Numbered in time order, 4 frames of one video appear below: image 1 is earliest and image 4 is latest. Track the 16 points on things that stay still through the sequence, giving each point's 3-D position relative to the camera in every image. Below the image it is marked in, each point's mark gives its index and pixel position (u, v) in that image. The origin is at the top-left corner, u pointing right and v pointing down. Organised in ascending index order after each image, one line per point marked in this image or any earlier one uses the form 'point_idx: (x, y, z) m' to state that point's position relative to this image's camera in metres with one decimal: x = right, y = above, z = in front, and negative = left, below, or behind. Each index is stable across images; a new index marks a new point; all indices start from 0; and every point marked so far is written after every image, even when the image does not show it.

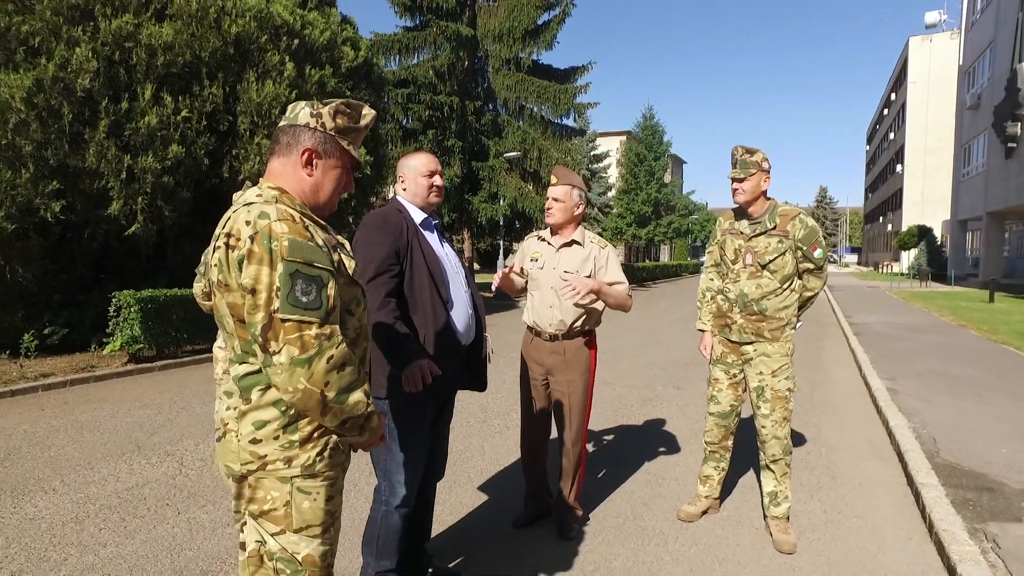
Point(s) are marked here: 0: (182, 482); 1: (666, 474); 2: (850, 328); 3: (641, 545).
0: (-2.2, -1.3, +4.4) m
1: (+1.1, -1.3, +4.7) m
2: (+6.8, -0.8, +13.3) m
3: (+0.7, -1.4, +3.6) m
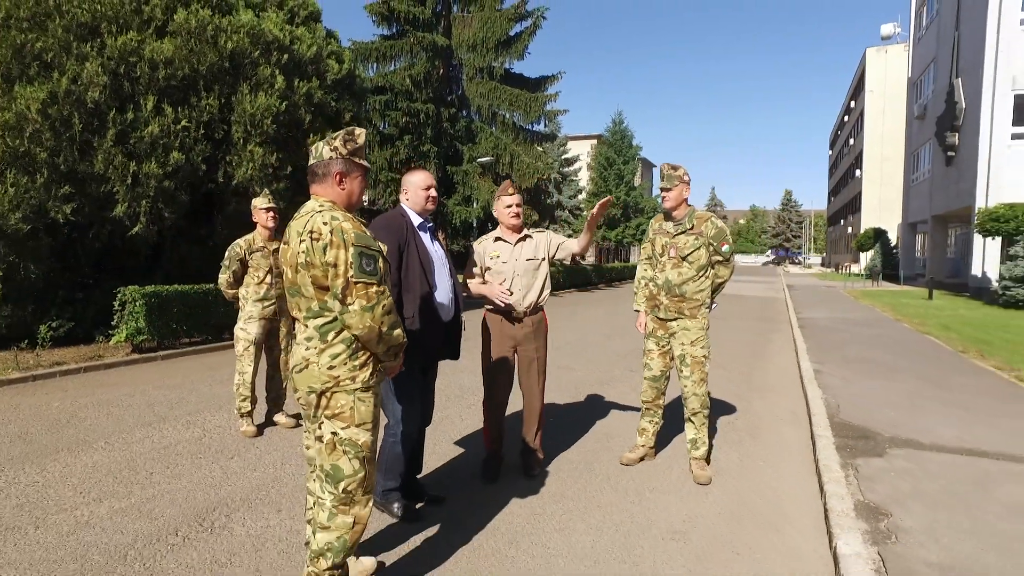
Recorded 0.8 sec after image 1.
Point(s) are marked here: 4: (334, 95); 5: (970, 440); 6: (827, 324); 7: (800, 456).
0: (-2.4, -1.2, +5.2) m
1: (+0.9, -1.2, +5.7) m
2: (+6.3, -0.7, +14.5) m
3: (+0.5, -1.3, +4.5) m
4: (-3.3, +3.6, +12.4) m
5: (+3.6, -1.2, +5.1) m
6: (+6.8, -0.8, +14.4) m
7: (+2.2, -1.3, +5.1) m
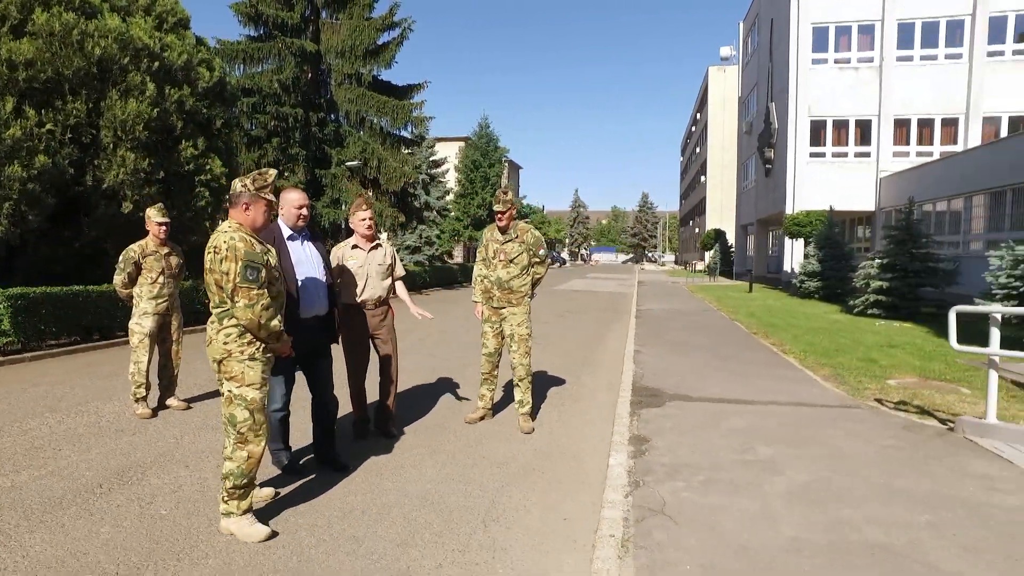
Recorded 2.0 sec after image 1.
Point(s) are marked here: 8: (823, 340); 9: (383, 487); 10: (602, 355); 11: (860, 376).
0: (-3.6, -1.2, +5.9) m
1: (-0.5, -1.2, +7.0) m
2: (+3.1, -0.6, +16.7) m
3: (-0.6, -1.3, +5.8) m
4: (-6.0, +3.6, +12.8) m
5: (+2.3, -1.1, +6.9) m
6: (+3.7, -0.7, +16.7) m
7: (+0.9, -1.2, +6.7) m
8: (+5.1, -0.8, +10.9) m
9: (-0.9, -1.3, +4.4) m
10: (+1.4, -1.1, +10.4) m
11: (+4.3, -1.1, +8.2) m
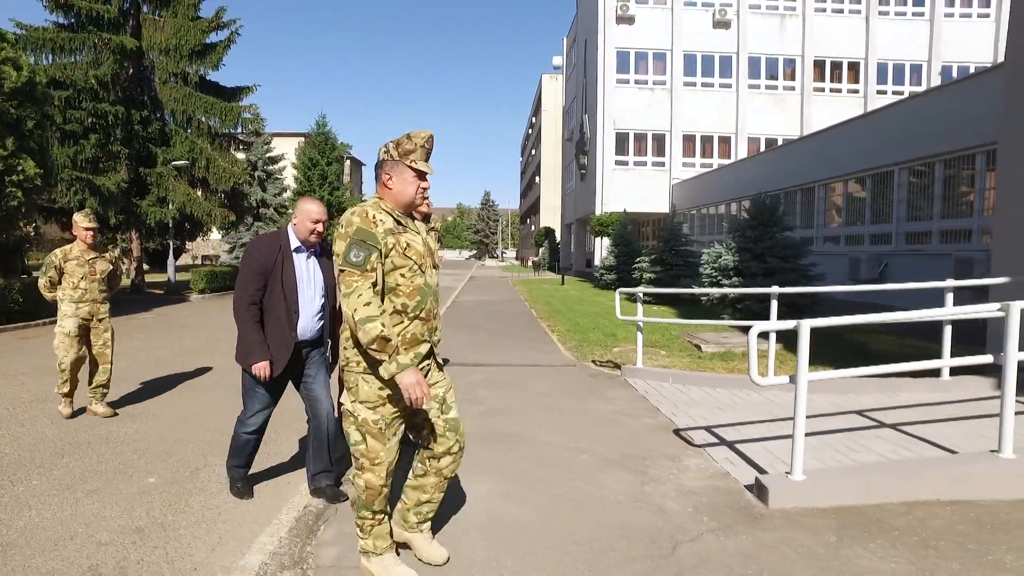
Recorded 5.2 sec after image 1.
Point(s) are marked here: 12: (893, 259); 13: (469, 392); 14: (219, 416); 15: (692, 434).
0: (-5.9, -1.2, +6.8) m
1: (-3.1, -1.1, +8.5) m
2: (-1.7, -0.5, +18.7) m
3: (-2.9, -1.2, +7.3) m
4: (-9.7, +3.6, +13.0) m
5: (-0.4, -1.0, +9.0) m
6: (-1.1, -0.5, +18.9) m
7: (-1.6, -1.1, +8.5) m
8: (+1.6, -0.7, +13.6) m
9: (-2.9, -1.3, +5.9) m
10: (-1.9, -0.9, +12.2) m
11: (+1.4, -0.9, +10.7) m
12: (+8.1, +0.6, +14.1) m
13: (-0.4, -1.1, +6.9) m
14: (-2.8, -1.2, +6.4) m
15: (+1.4, -1.2, +5.3) m
